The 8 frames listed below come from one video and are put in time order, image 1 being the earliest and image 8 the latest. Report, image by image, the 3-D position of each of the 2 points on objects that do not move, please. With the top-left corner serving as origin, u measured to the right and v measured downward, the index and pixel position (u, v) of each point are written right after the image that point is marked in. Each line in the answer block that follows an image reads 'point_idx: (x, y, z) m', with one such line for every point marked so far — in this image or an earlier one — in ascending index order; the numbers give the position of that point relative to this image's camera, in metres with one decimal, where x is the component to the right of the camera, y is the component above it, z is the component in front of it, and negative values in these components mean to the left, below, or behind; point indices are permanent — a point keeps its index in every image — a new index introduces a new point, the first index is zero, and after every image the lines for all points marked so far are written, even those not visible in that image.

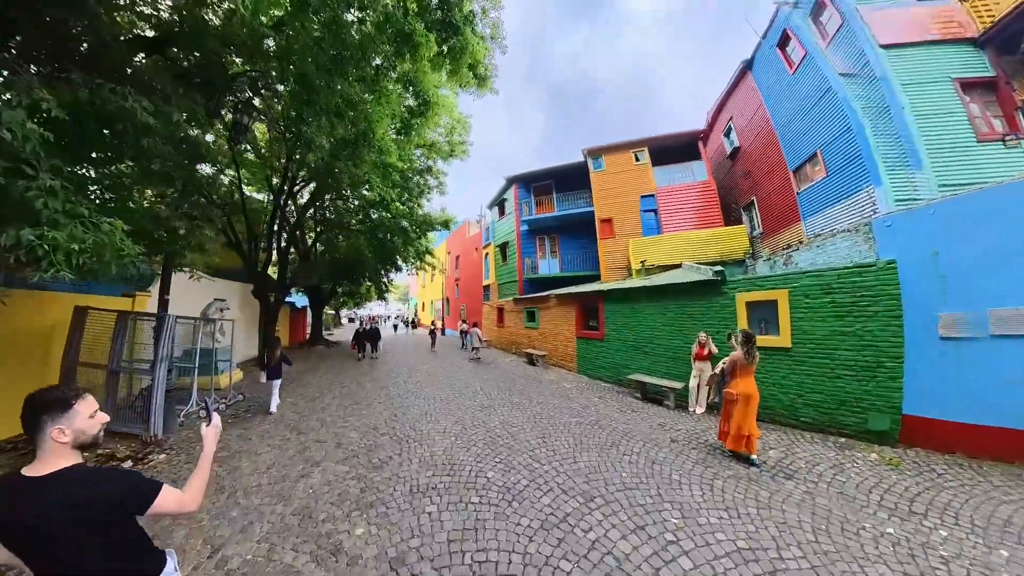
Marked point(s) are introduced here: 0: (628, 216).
0: (+4.8, +2.9, +13.0) m
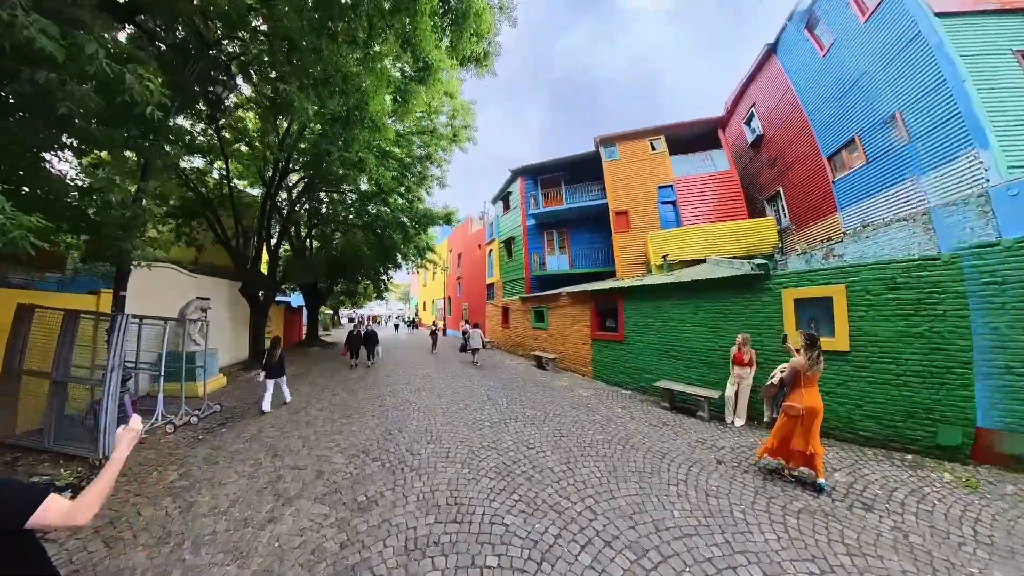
0: (+5.1, +3.0, +12.1) m
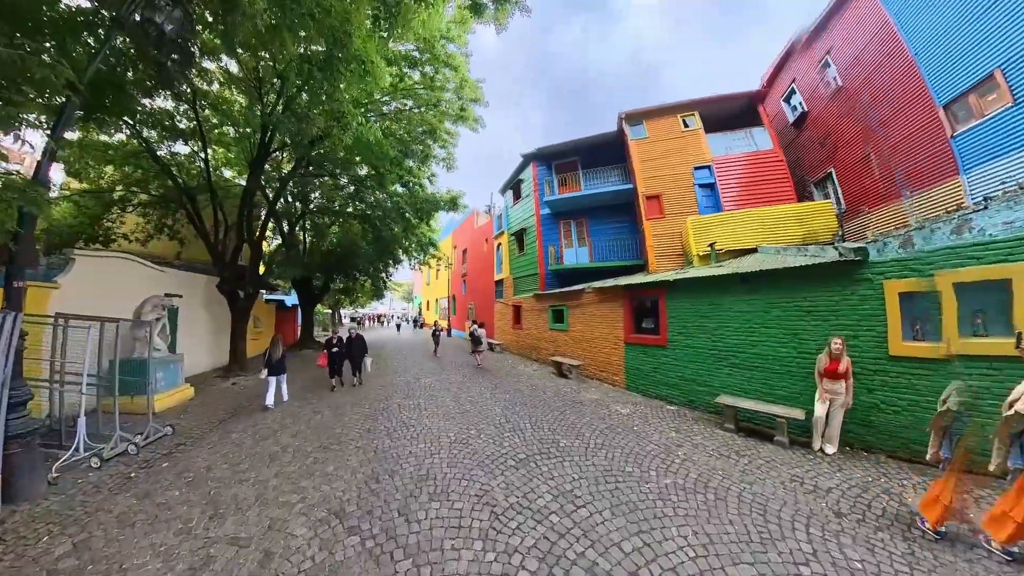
0: (+5.5, +3.2, +10.6) m
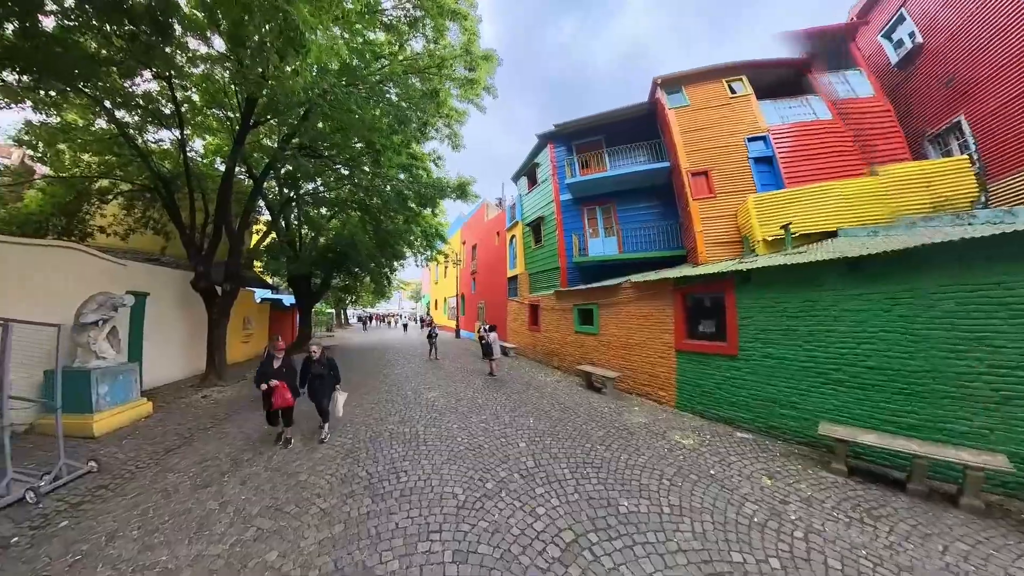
0: (+6.1, +3.3, +8.9) m
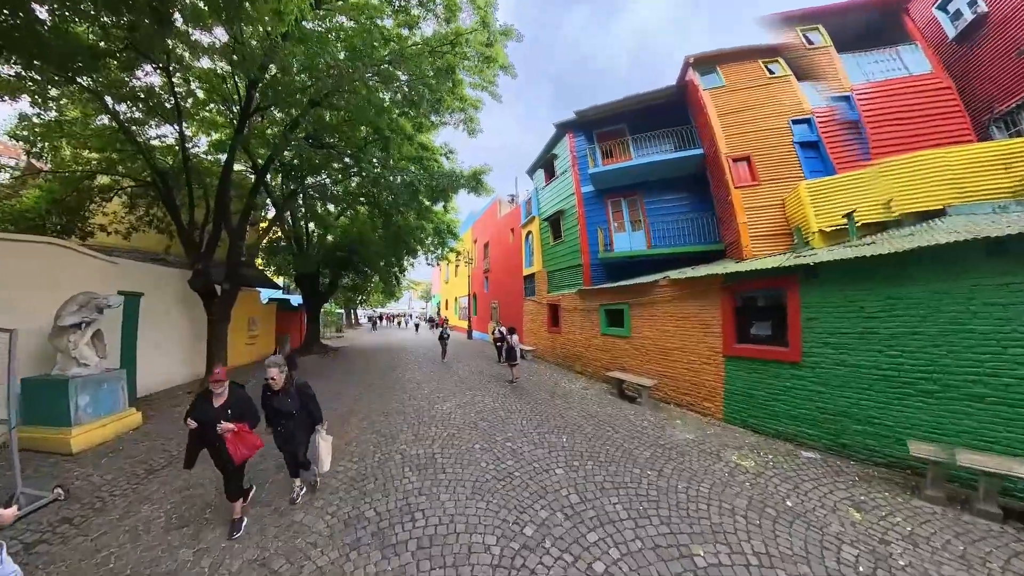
0: (+6.6, +3.4, +8.1) m
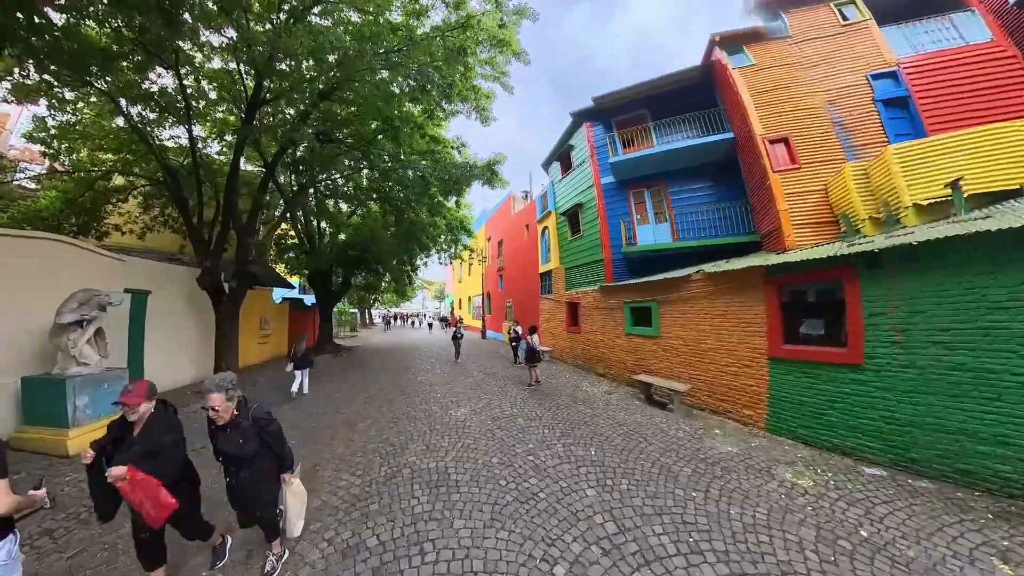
0: (+6.9, +3.5, +7.3) m
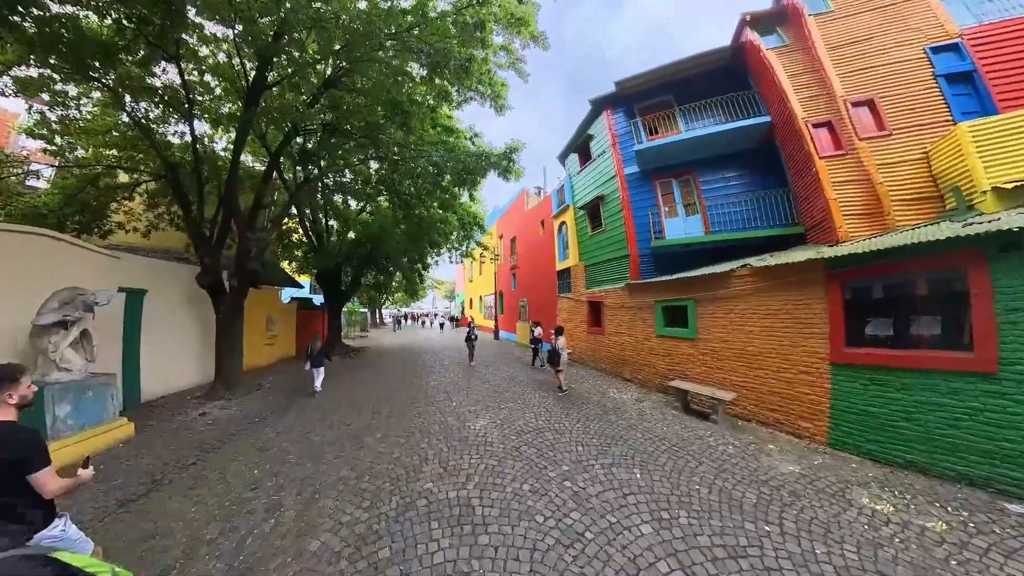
0: (+7.3, +3.6, +6.6) m
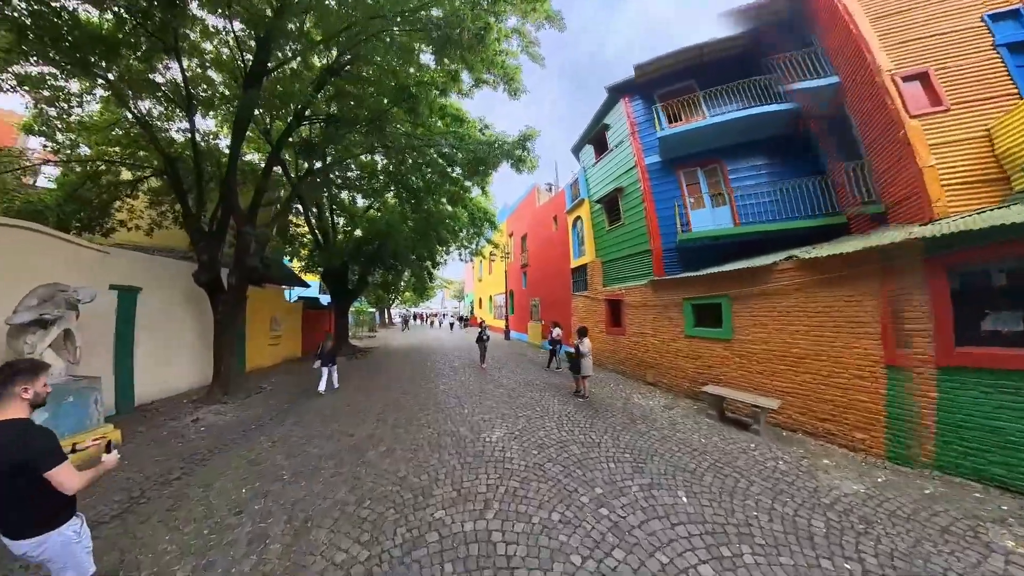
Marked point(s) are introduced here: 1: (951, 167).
0: (+7.6, +3.6, +5.9) m
1: (+7.5, +2.1, +5.5) m
